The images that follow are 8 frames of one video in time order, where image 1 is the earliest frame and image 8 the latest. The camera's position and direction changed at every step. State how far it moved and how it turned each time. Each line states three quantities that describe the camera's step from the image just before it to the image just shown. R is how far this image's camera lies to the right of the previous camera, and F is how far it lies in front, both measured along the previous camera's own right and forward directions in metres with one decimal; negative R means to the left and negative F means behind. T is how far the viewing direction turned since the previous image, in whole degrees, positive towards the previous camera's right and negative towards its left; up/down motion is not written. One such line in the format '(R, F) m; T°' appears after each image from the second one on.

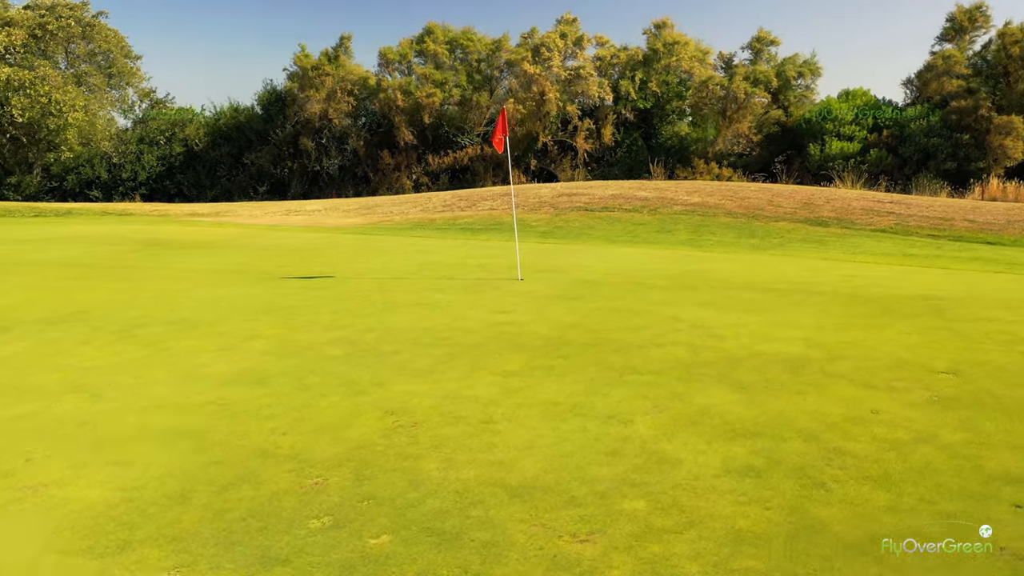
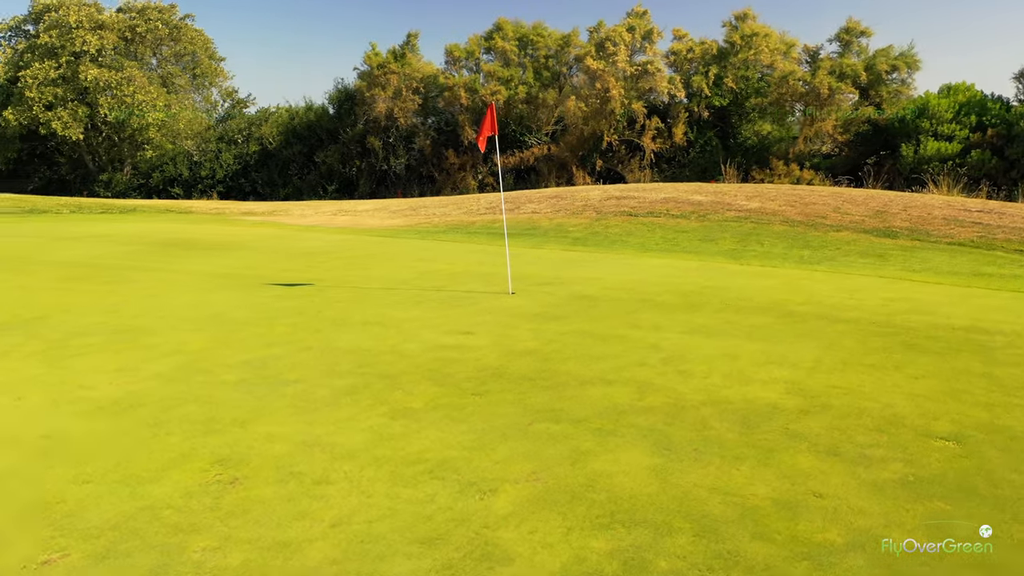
(+1.3, +1.0) m; -7°
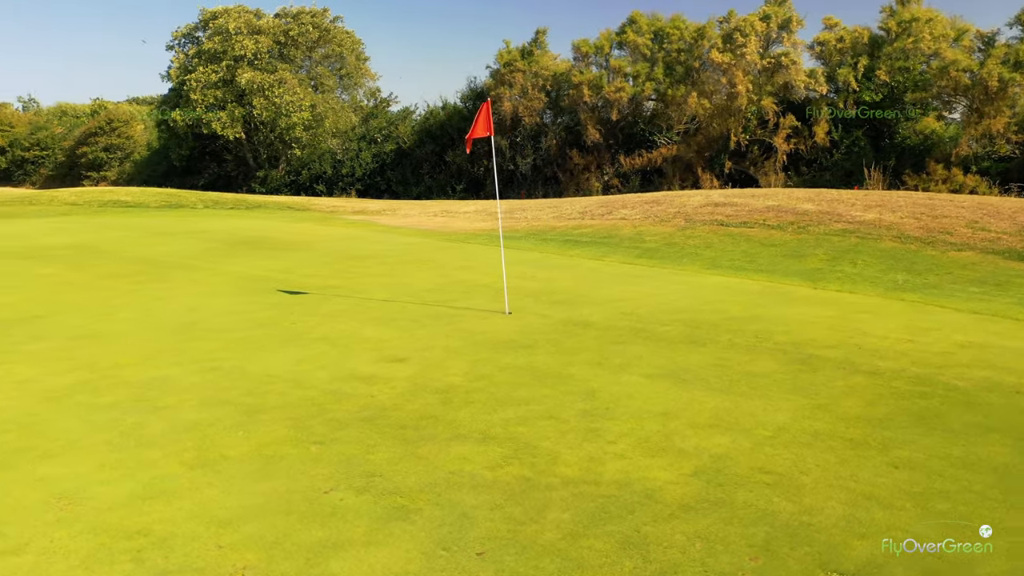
(+1.8, +1.1) m; -13°
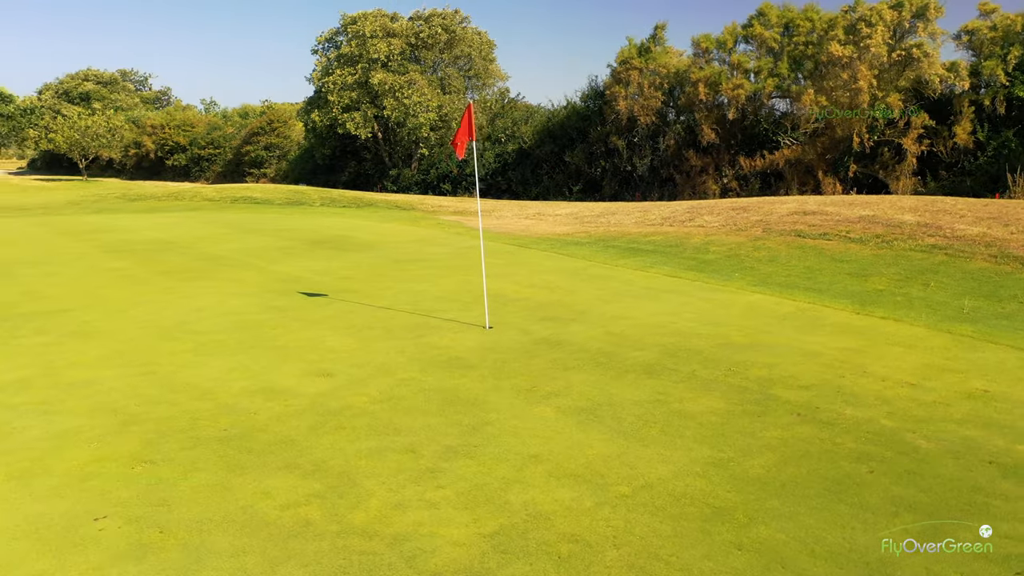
(+1.7, +0.6) m; -12°
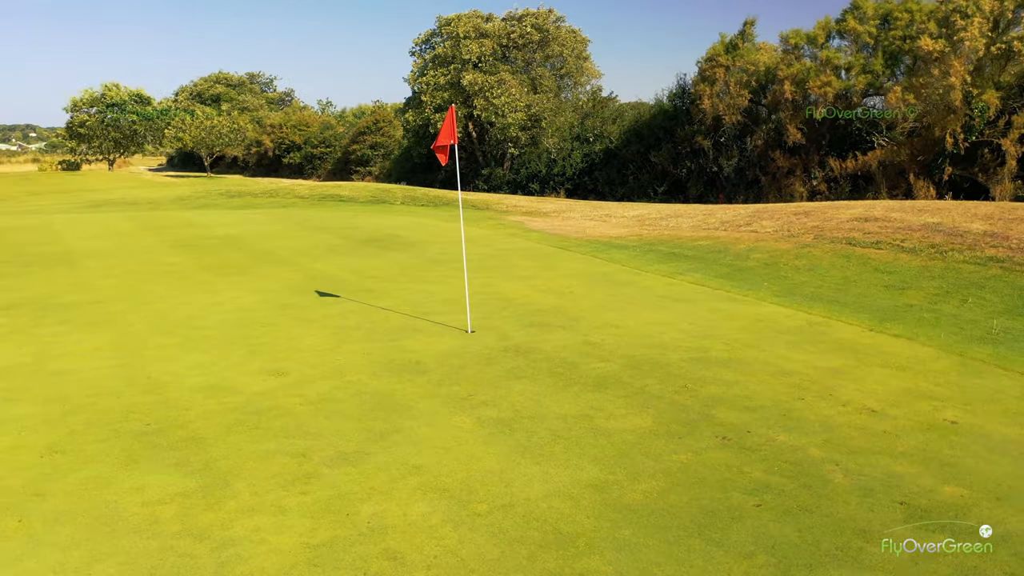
(+1.2, +0.2) m; -8°
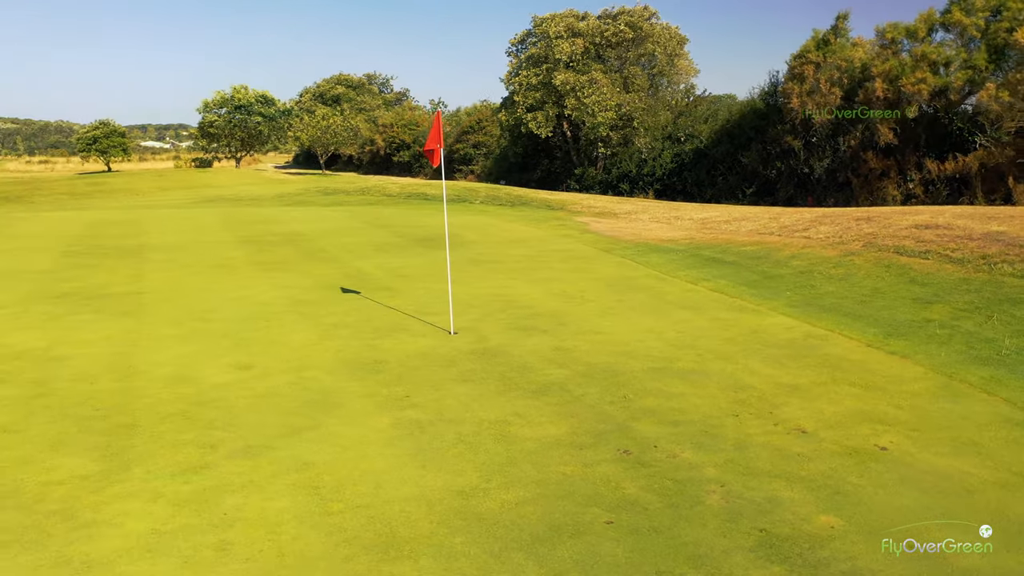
(+1.3, +0.1) m; -8°
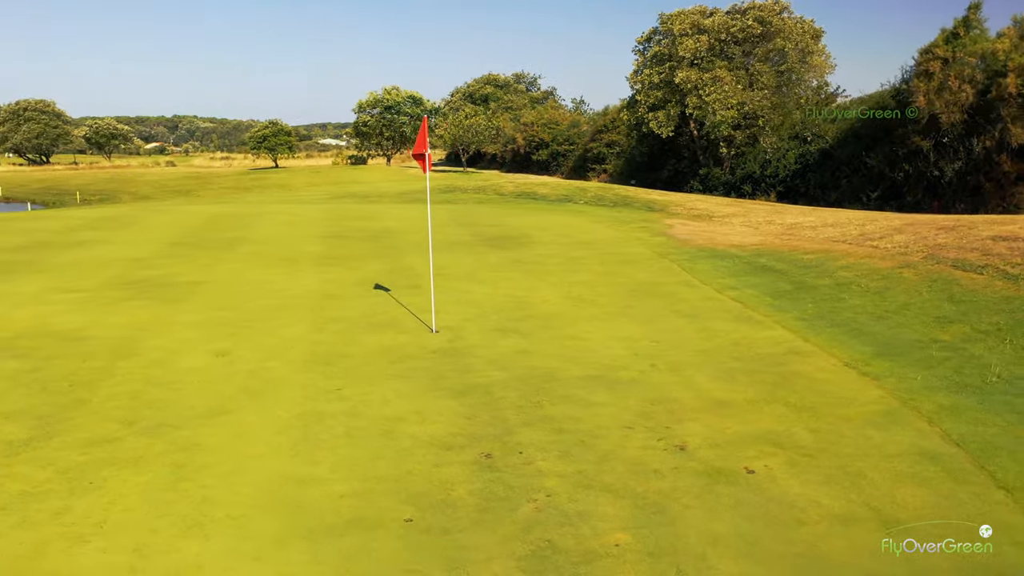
(+1.7, 0.0) m; -11°
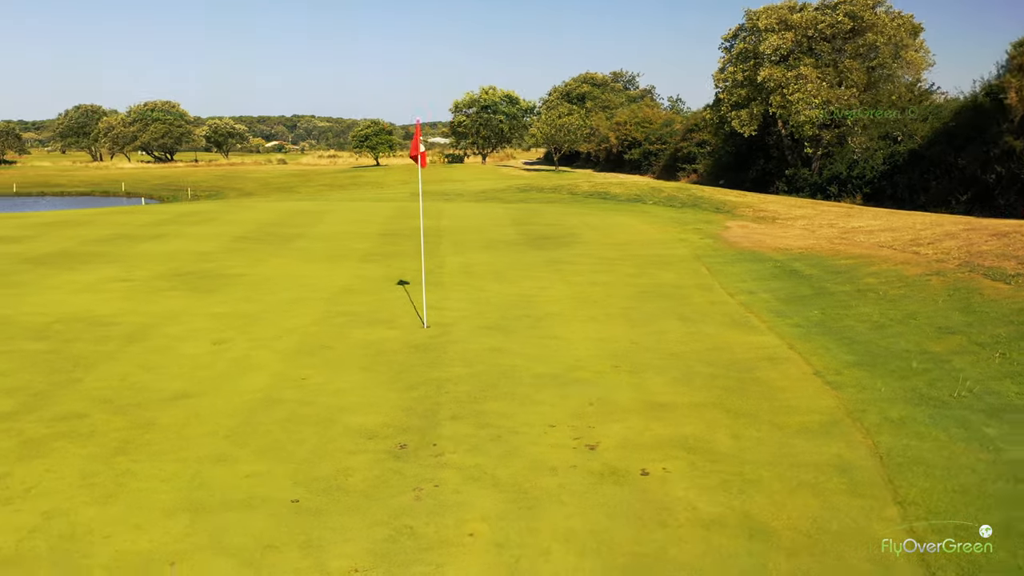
(+1.1, -0.1) m; -7°
